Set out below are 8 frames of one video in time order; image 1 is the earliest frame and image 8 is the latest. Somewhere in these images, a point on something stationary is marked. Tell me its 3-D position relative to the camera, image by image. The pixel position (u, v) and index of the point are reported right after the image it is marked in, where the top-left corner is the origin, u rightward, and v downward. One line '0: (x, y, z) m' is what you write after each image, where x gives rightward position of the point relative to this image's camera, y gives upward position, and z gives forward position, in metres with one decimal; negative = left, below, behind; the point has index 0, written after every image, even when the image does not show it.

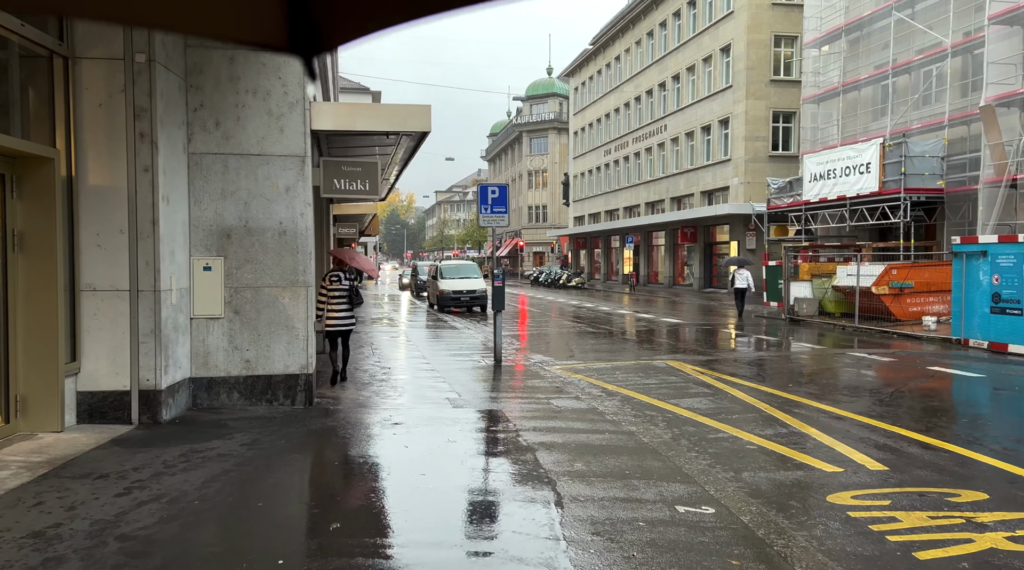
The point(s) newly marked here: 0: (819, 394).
0: (+3.9, -1.4, +10.3) m
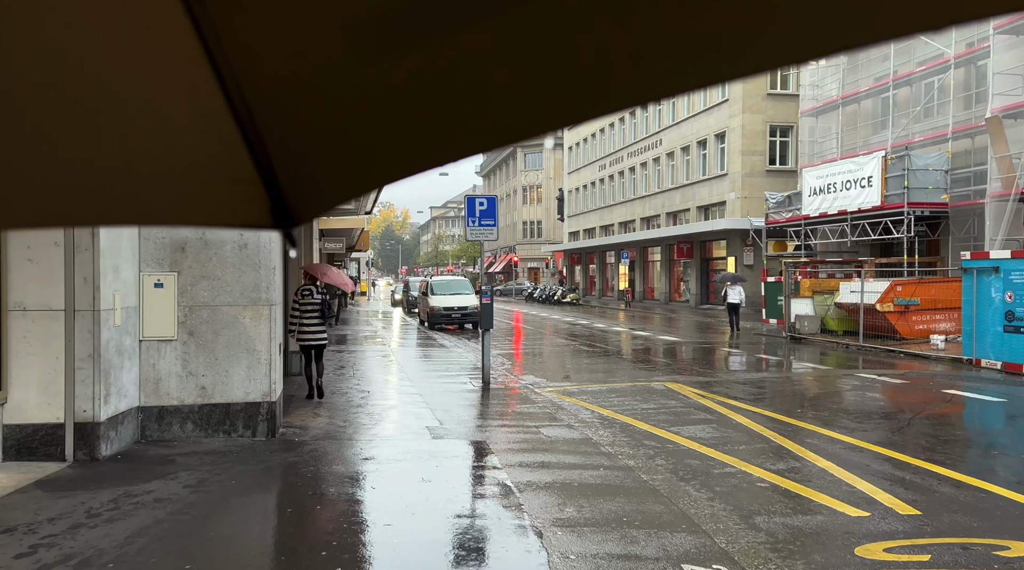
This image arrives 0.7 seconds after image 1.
0: (+3.7, -1.6, +9.5) m
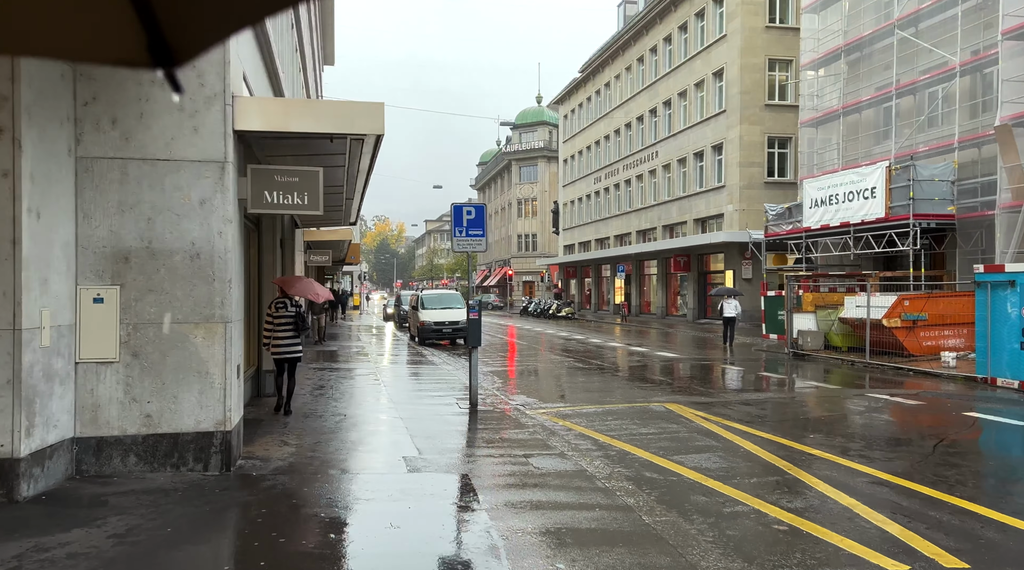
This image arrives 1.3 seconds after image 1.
0: (+3.6, -1.7, +8.8) m
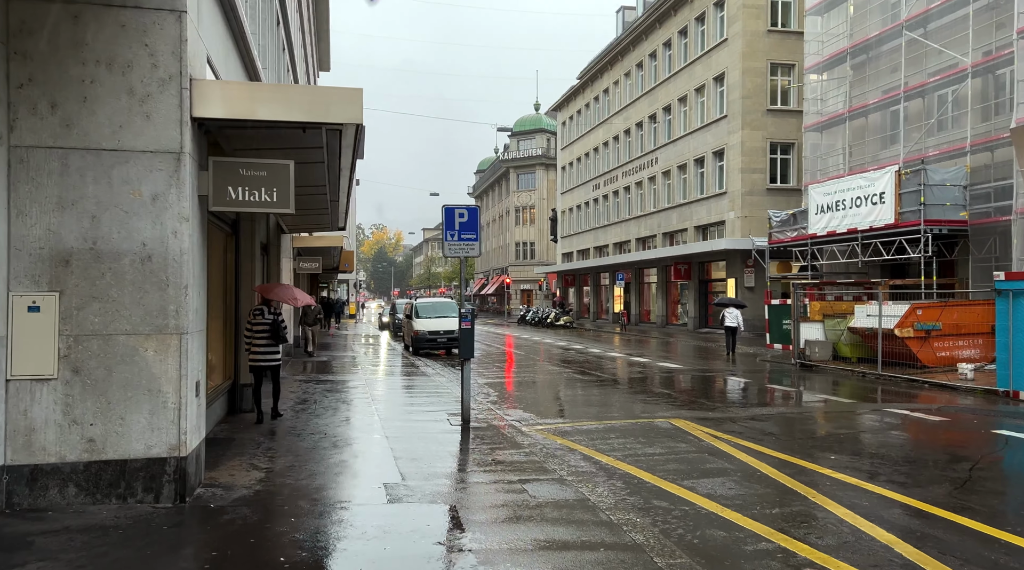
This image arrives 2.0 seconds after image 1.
0: (+3.5, -1.8, +8.1) m
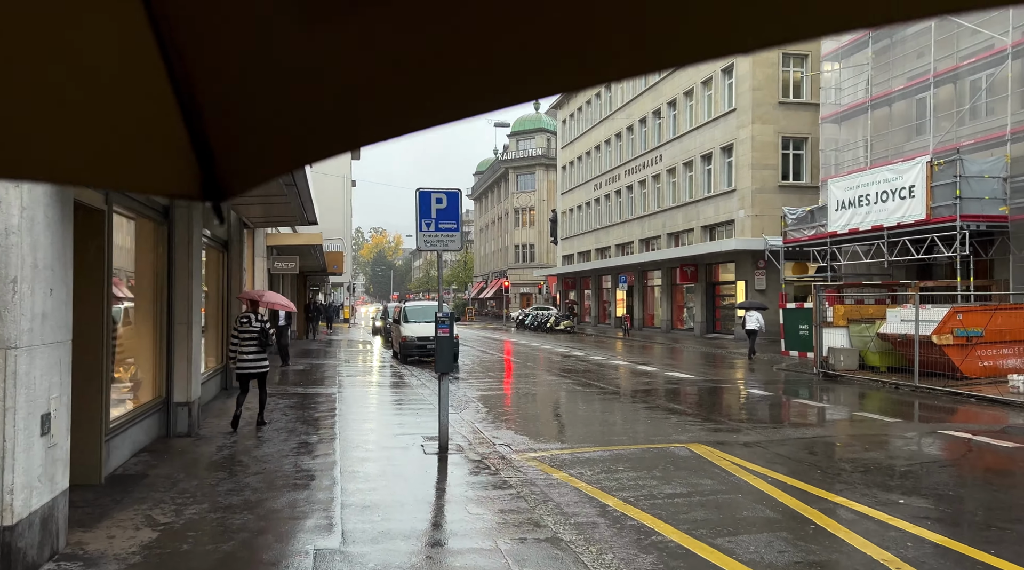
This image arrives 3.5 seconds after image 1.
0: (+3.4, -1.8, +6.4) m
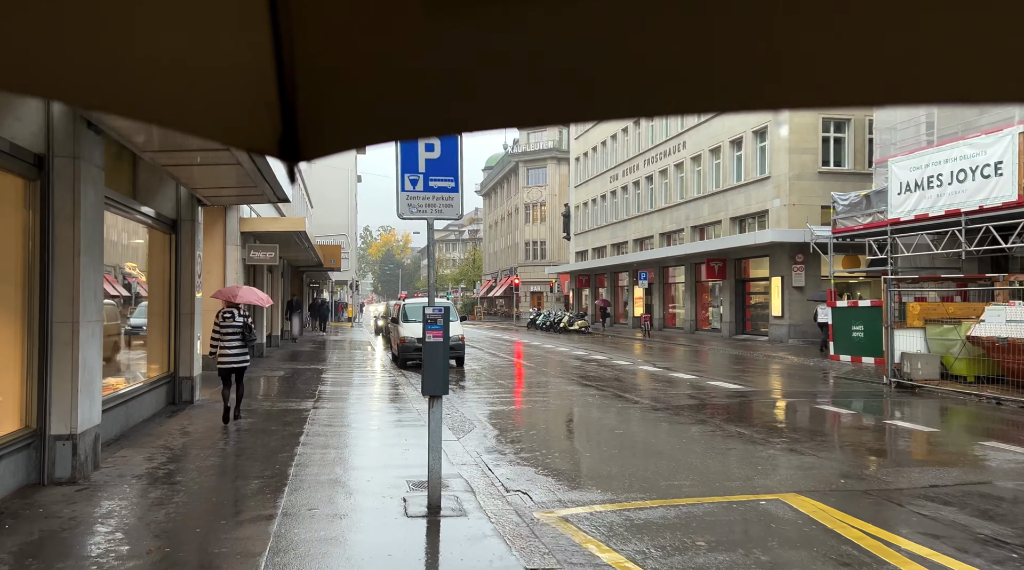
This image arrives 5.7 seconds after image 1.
0: (+3.5, -1.7, +3.8) m
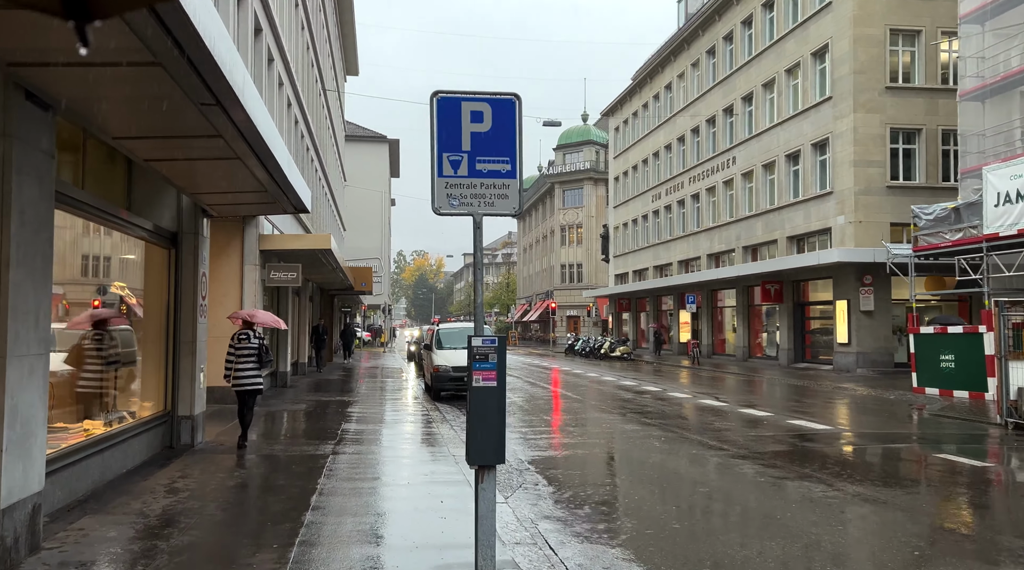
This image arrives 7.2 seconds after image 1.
0: (+3.9, -1.7, +1.8) m
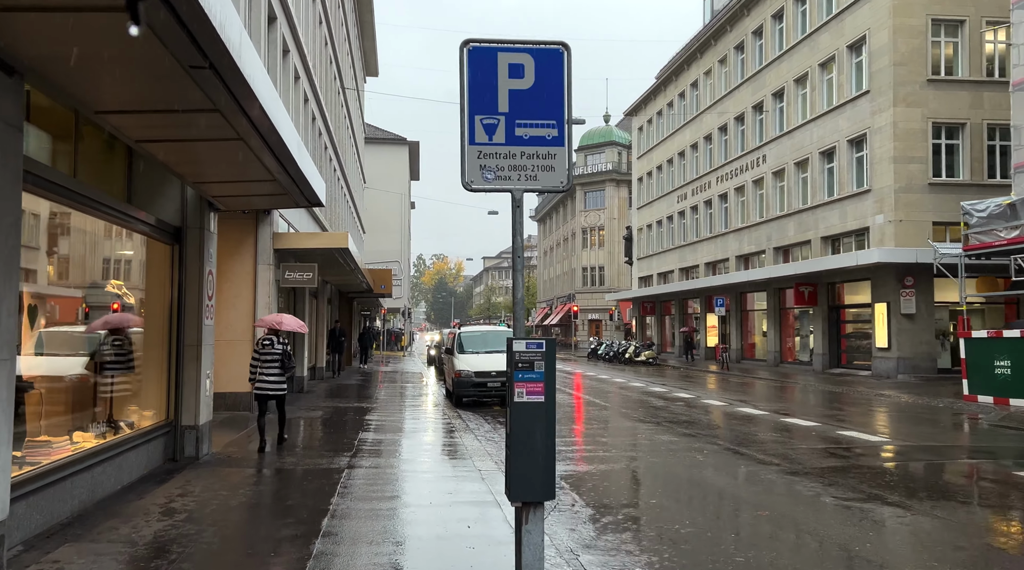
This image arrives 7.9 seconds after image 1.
0: (+4.0, -1.7, +0.9) m
